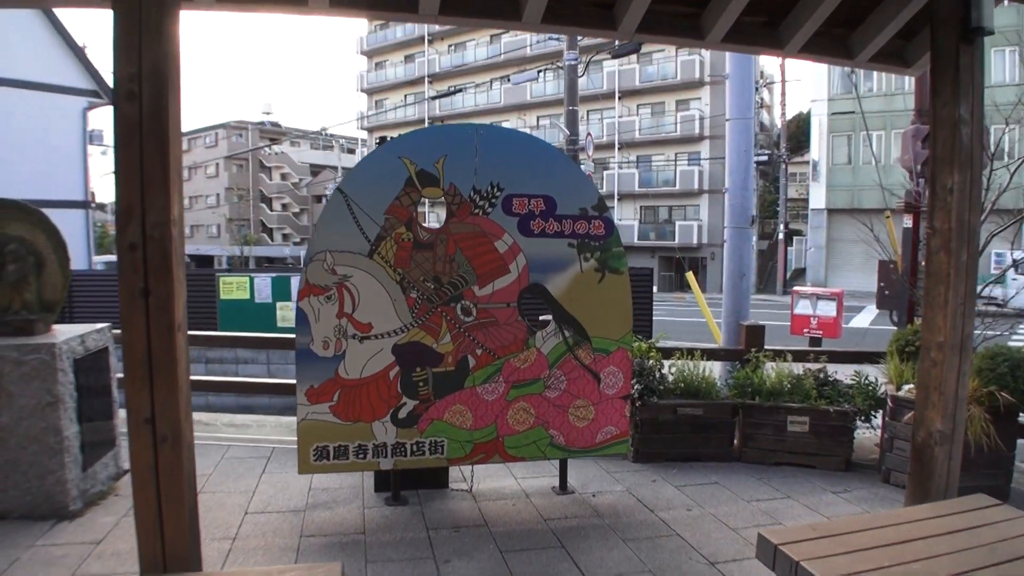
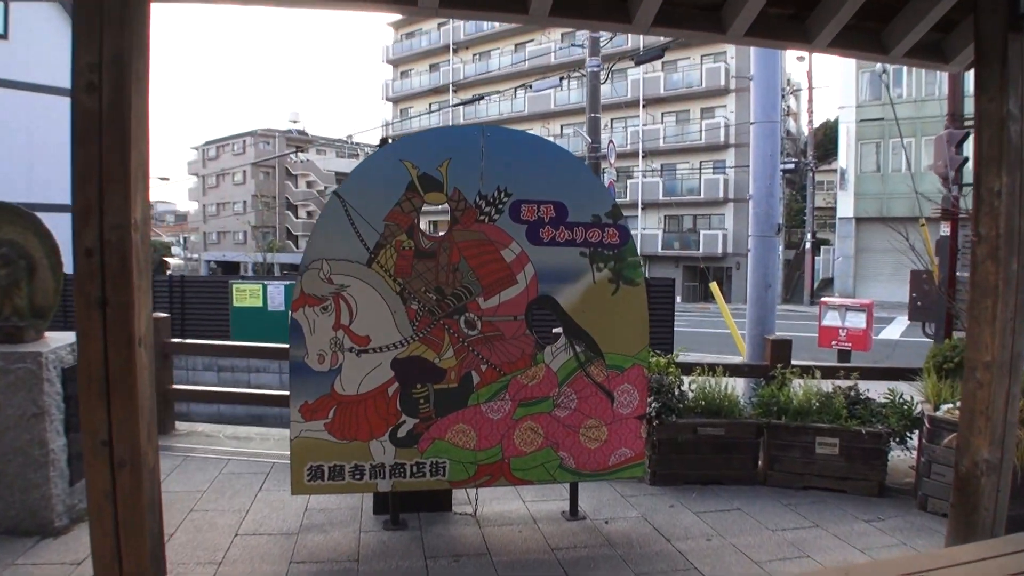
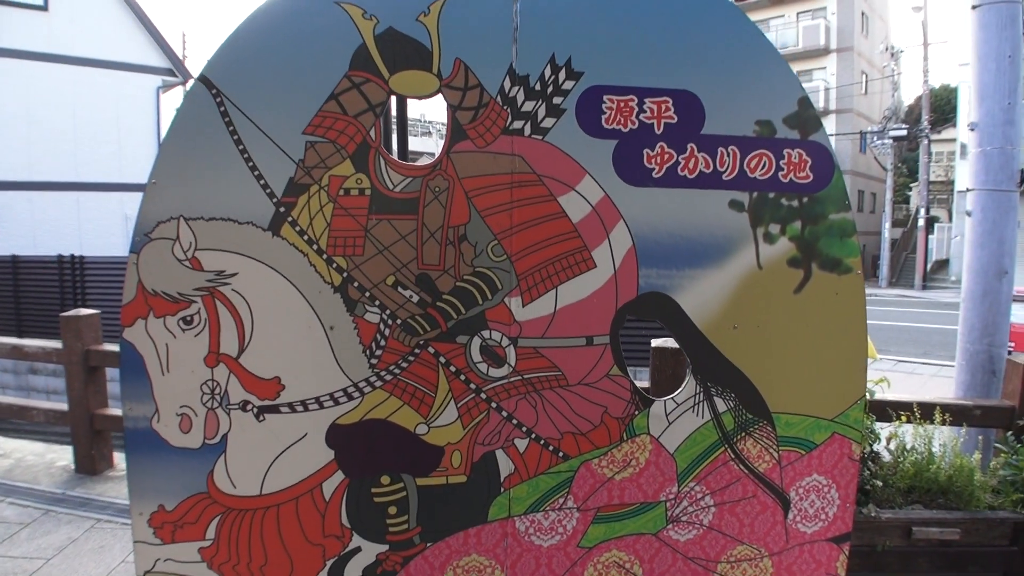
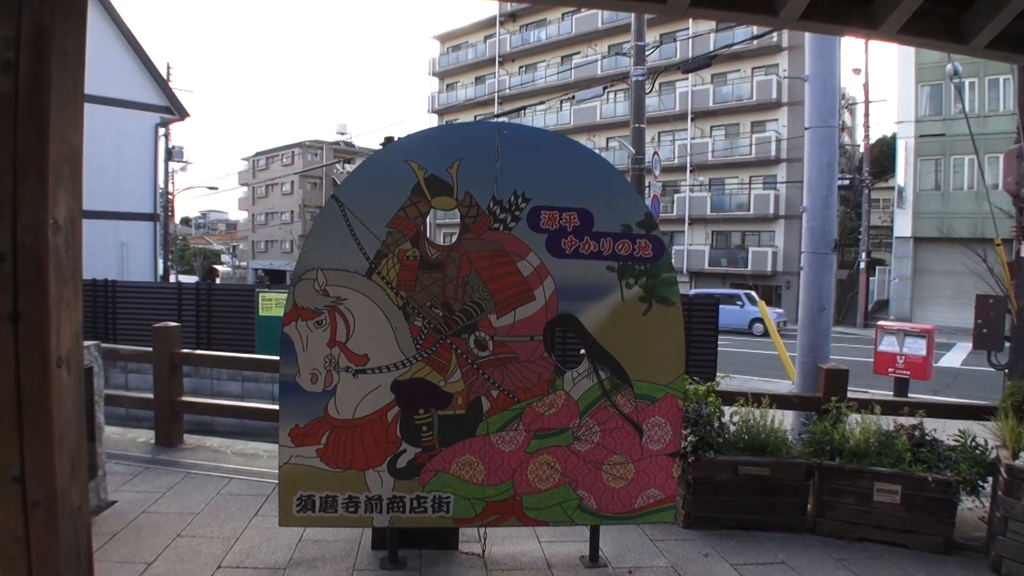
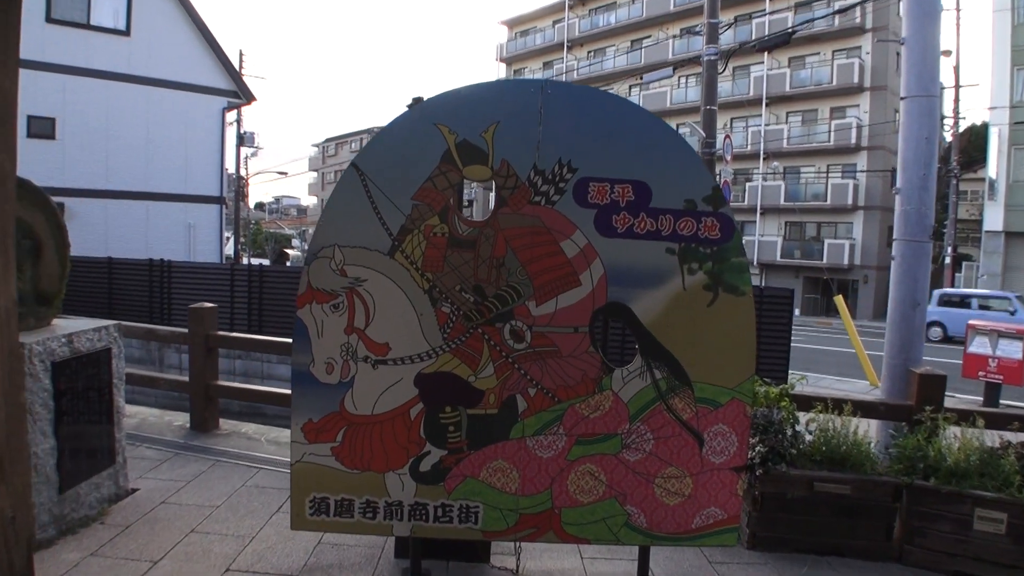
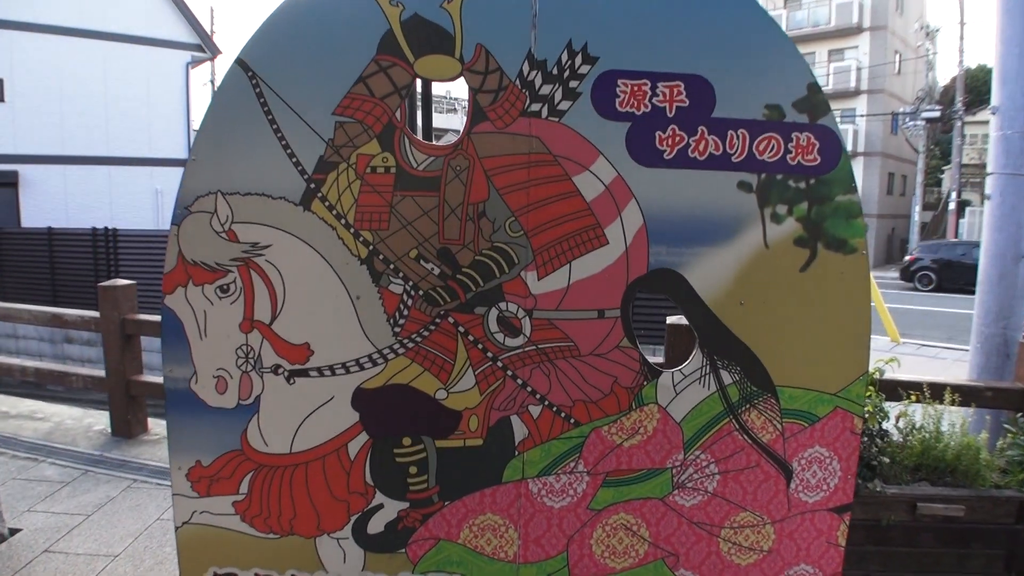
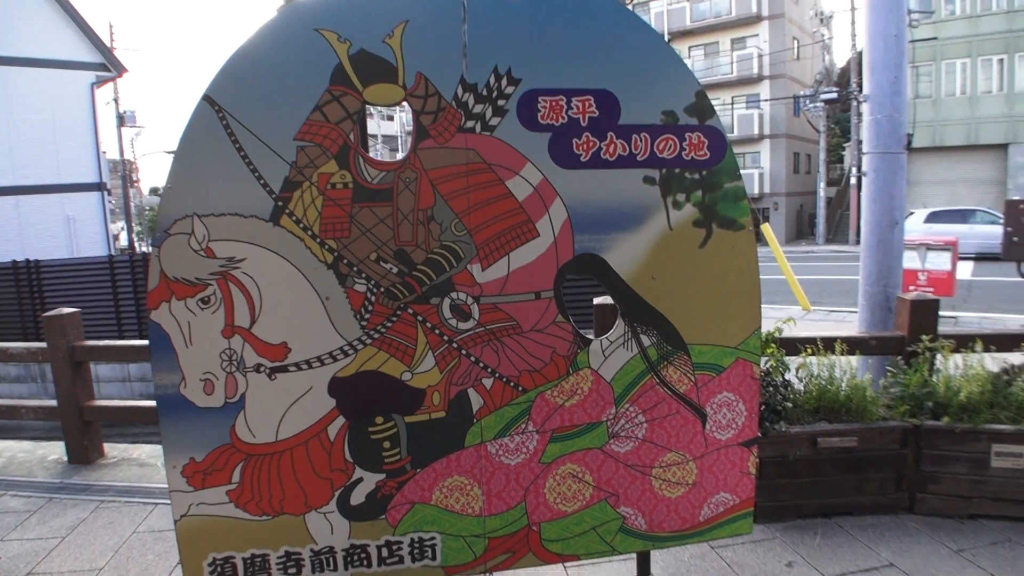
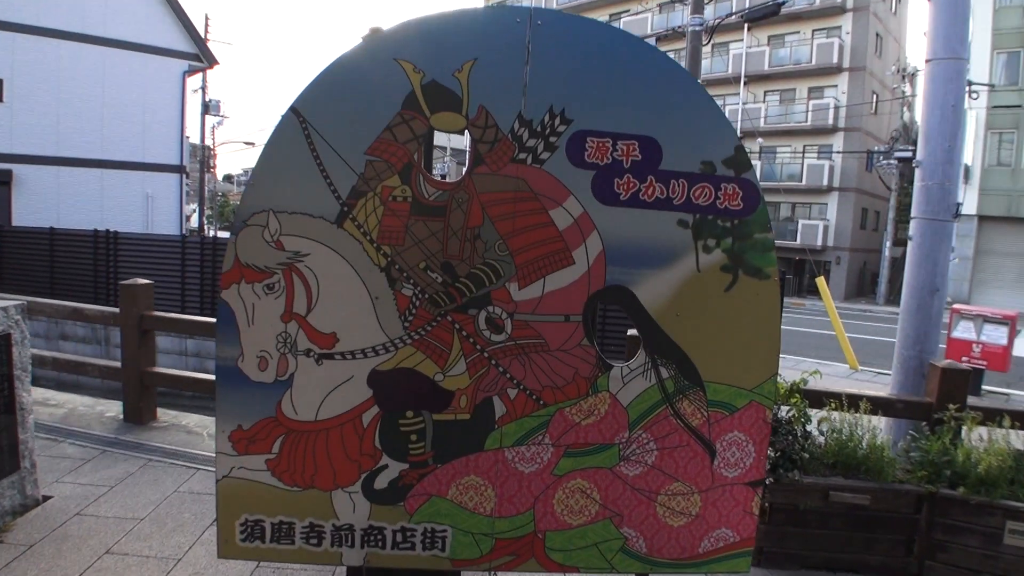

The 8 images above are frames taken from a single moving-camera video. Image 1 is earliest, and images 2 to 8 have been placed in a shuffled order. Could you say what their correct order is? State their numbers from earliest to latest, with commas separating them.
2, 4, 5, 8, 6, 3, 7
